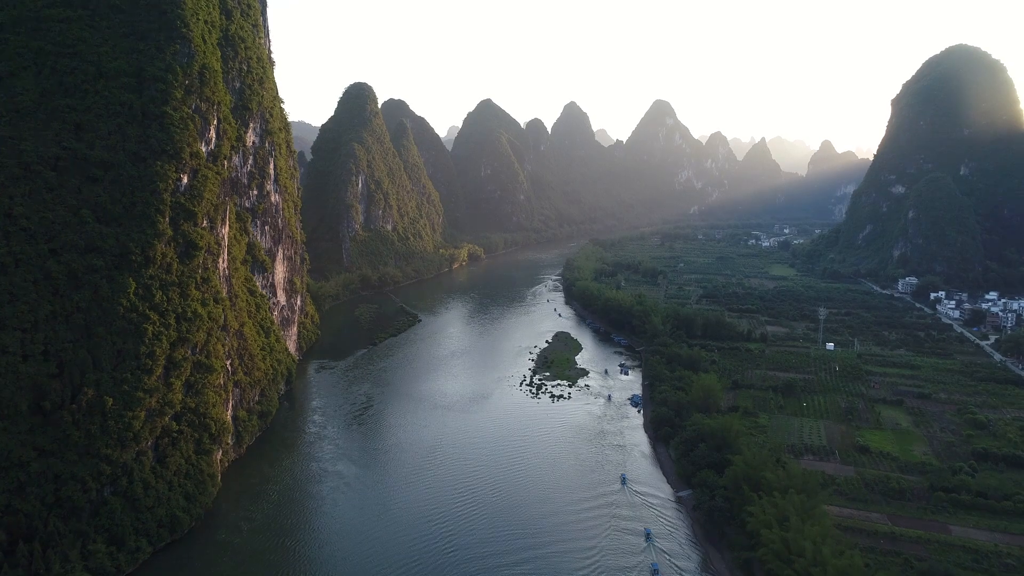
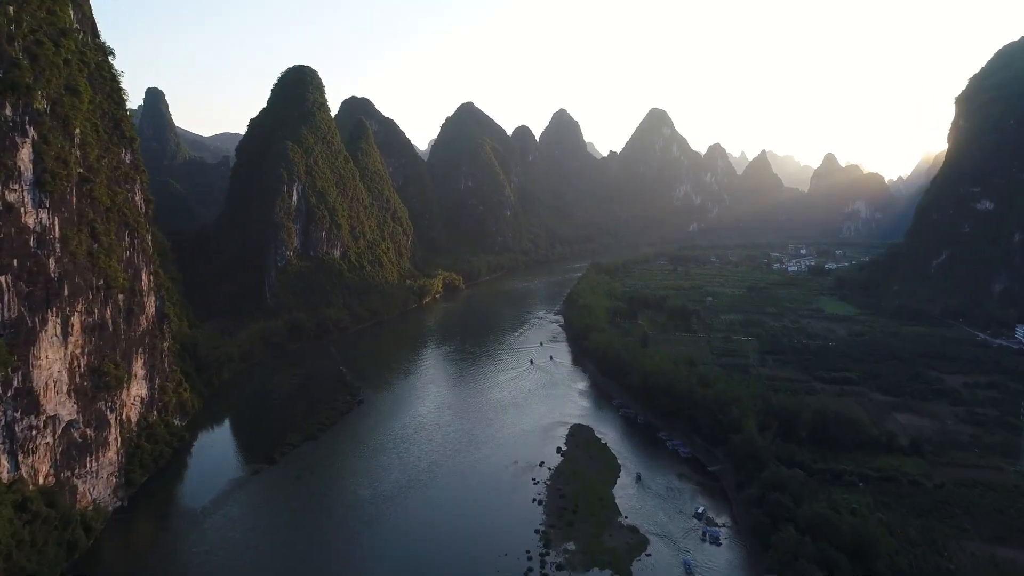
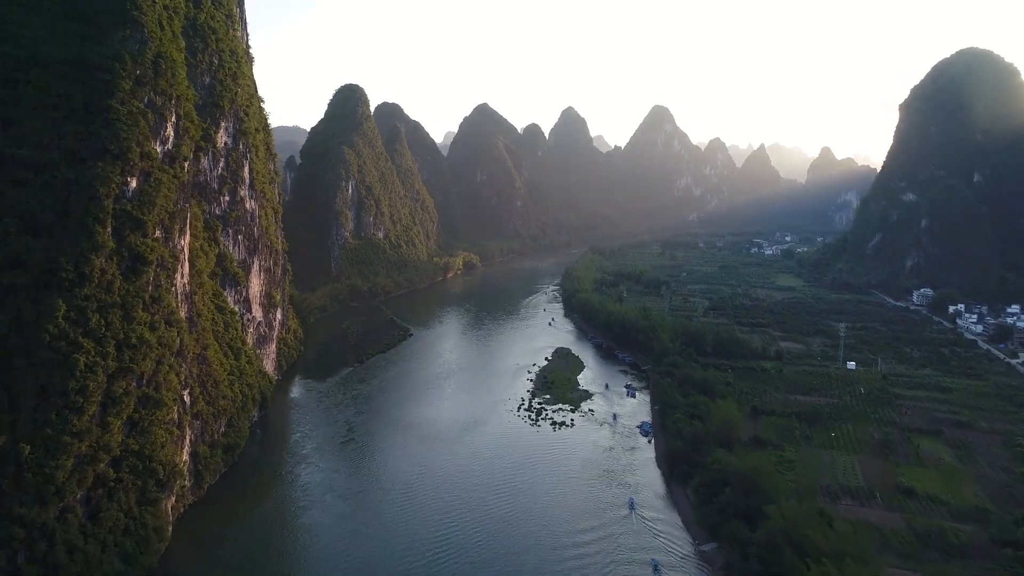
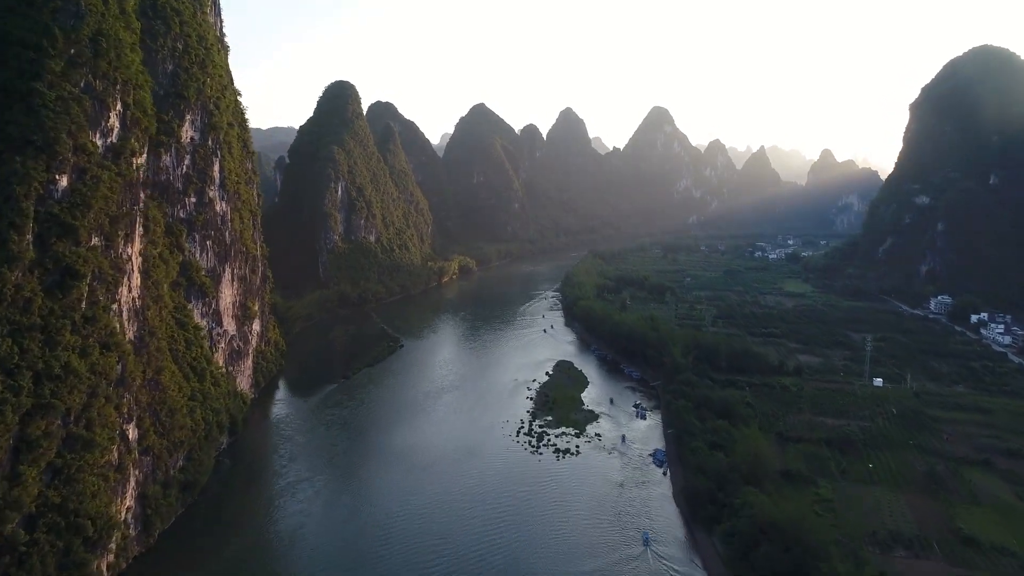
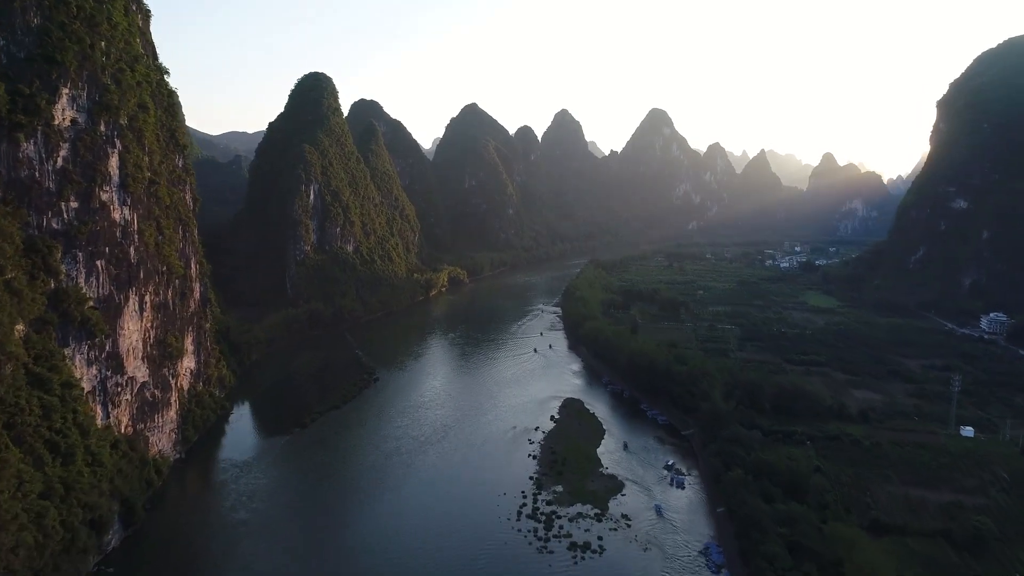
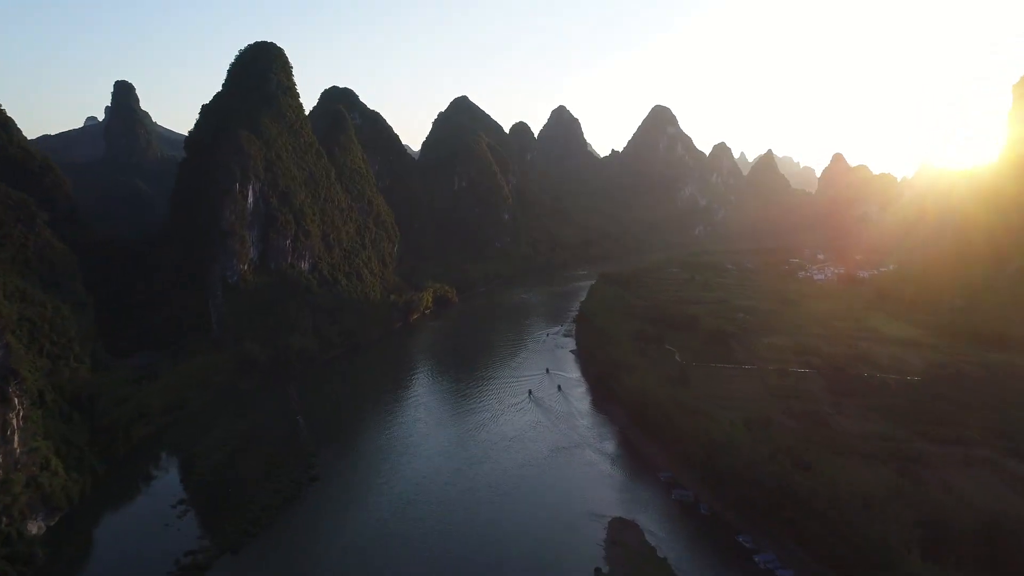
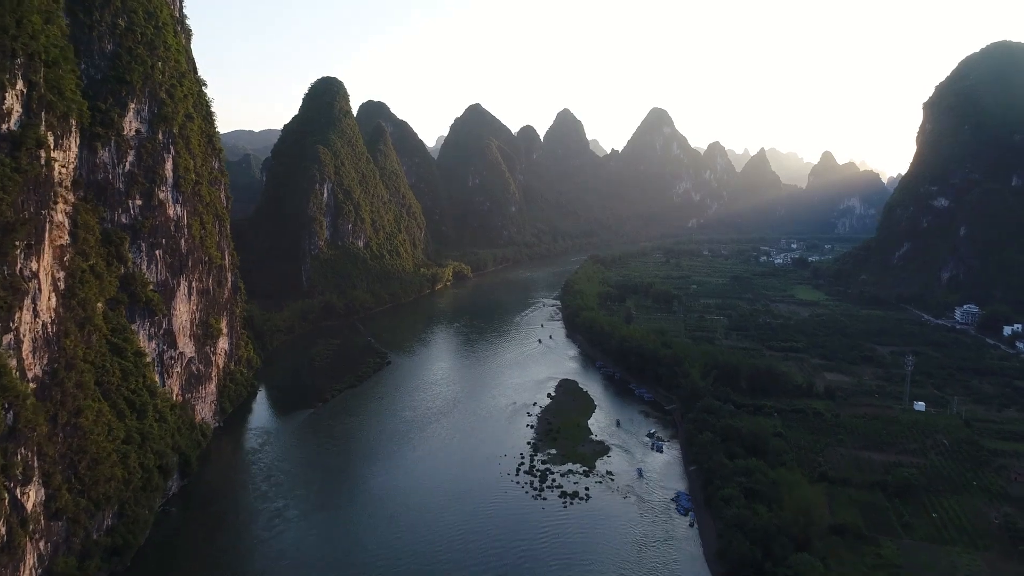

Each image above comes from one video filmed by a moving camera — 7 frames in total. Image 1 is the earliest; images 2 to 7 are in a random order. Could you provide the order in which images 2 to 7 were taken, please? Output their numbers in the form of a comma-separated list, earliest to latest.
3, 4, 7, 5, 2, 6
